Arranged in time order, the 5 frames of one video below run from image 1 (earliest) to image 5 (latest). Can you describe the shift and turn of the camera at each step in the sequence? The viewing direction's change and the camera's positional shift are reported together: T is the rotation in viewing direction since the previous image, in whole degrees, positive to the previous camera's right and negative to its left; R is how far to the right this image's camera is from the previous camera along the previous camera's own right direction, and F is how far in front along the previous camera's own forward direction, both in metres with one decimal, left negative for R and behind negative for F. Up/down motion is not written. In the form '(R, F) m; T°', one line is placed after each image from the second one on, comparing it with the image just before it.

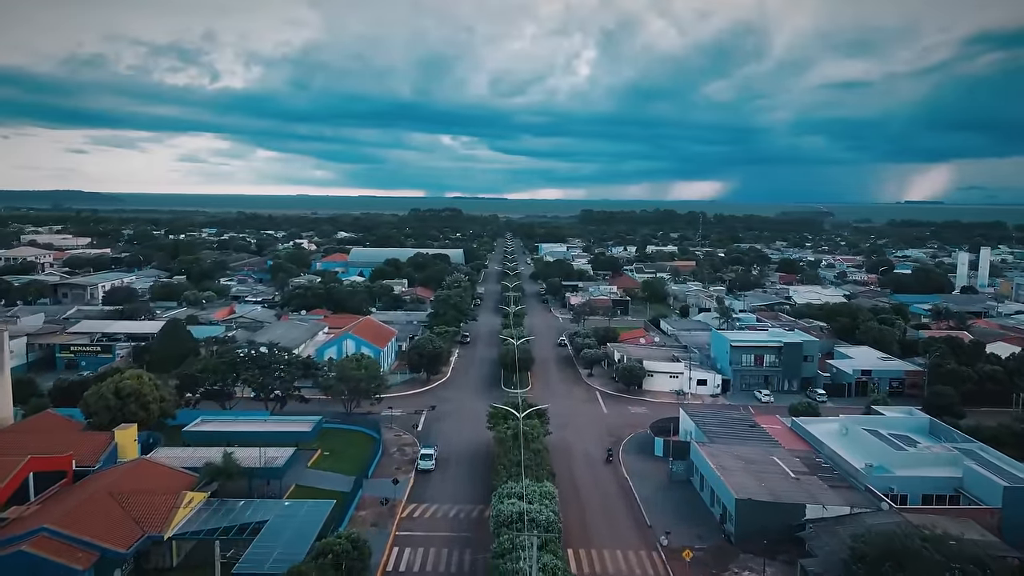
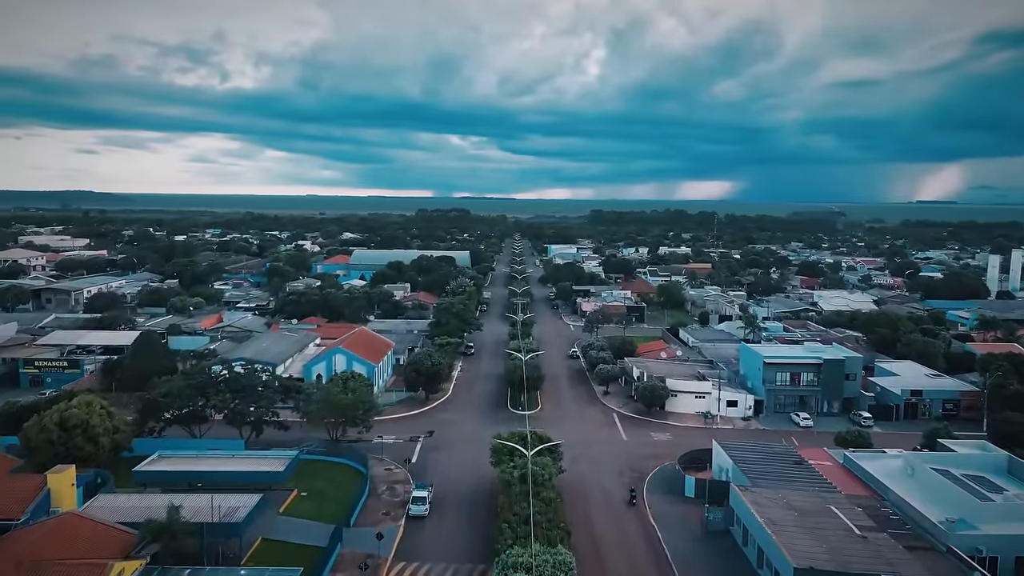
(0.0, +3.0) m; -1°
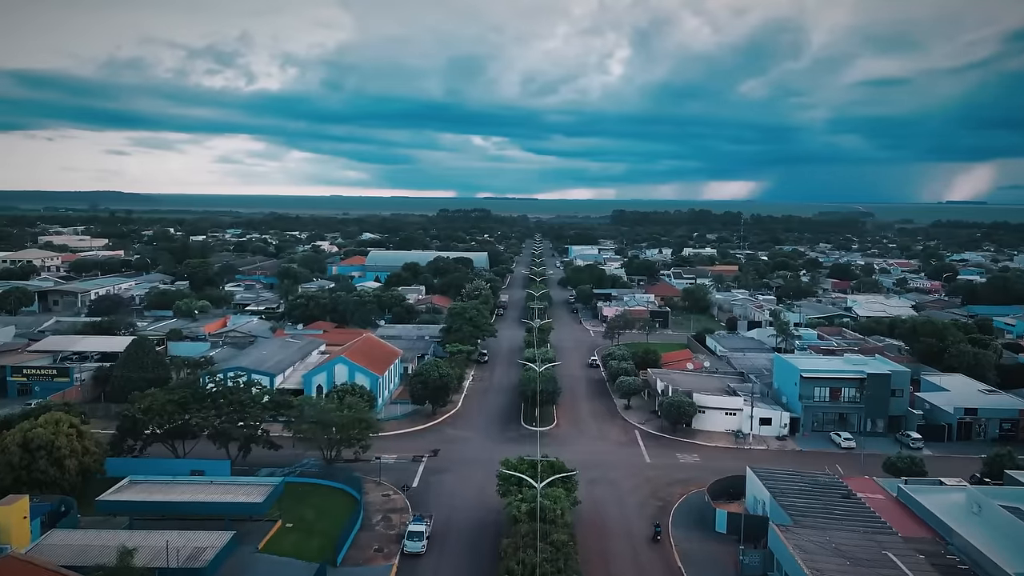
(+0.3, +2.0) m; -2°
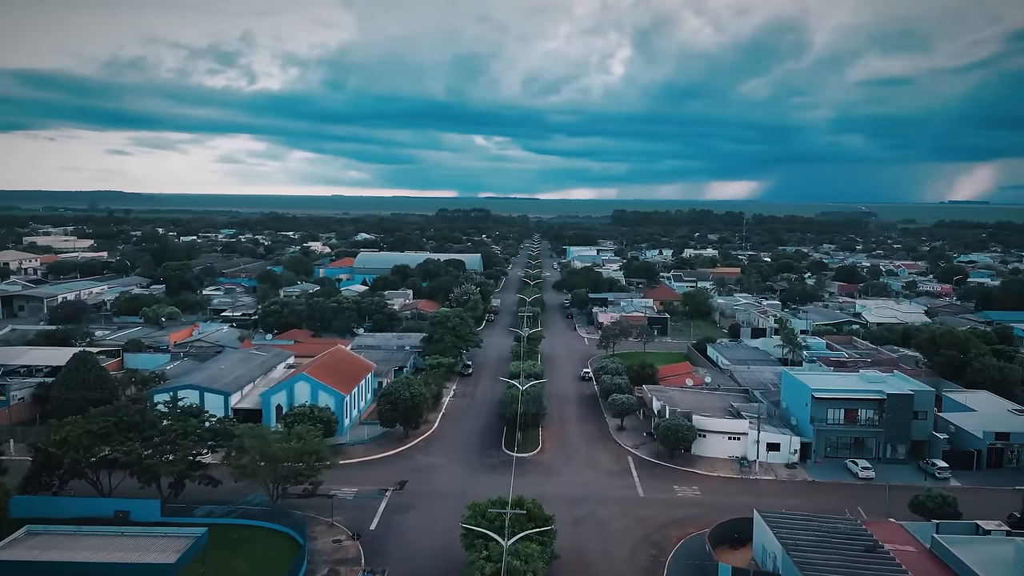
(+0.7, +2.5) m; 0°
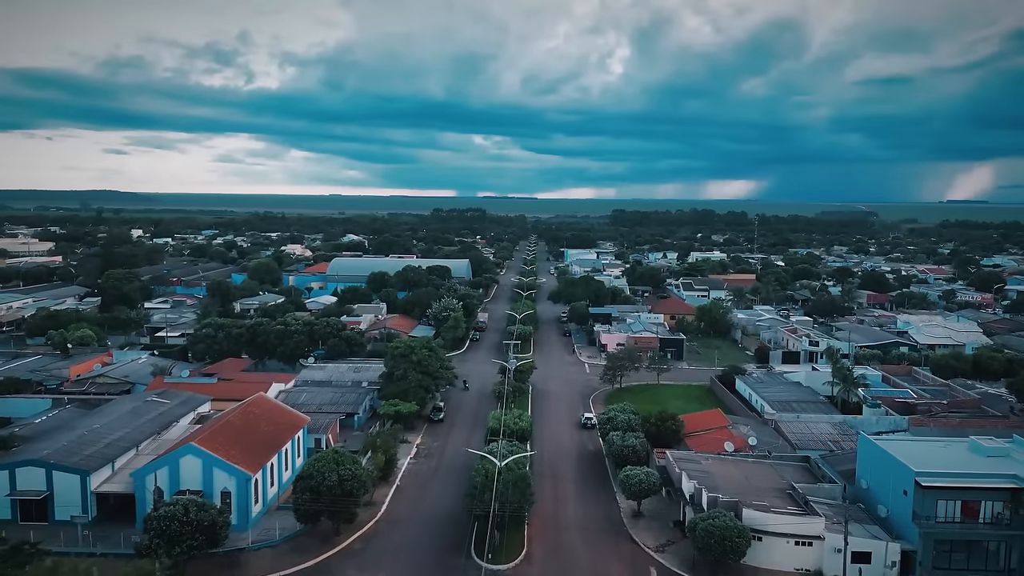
(+0.6, +6.6) m; 0°
